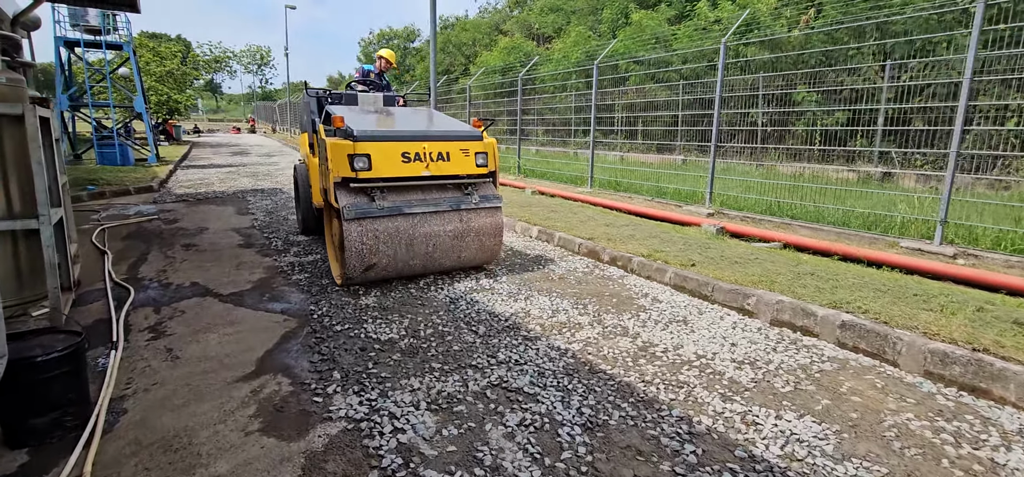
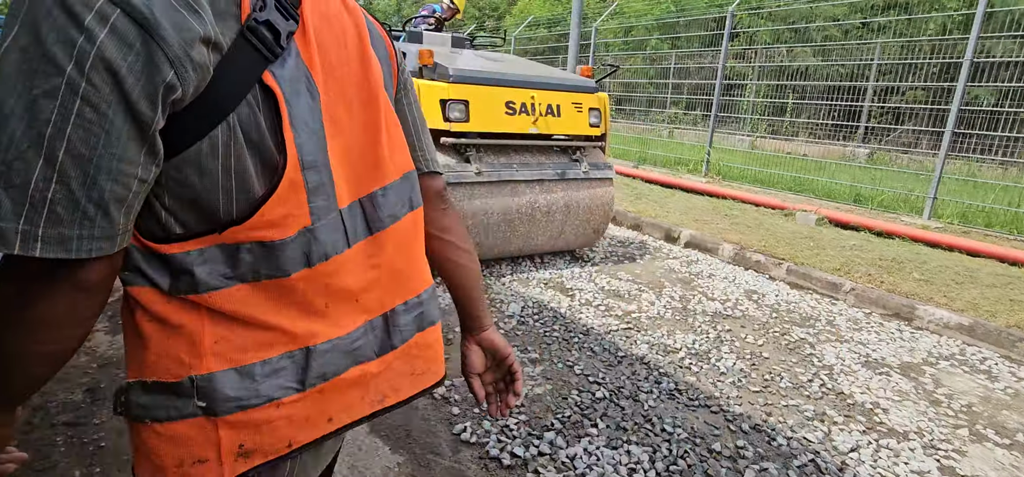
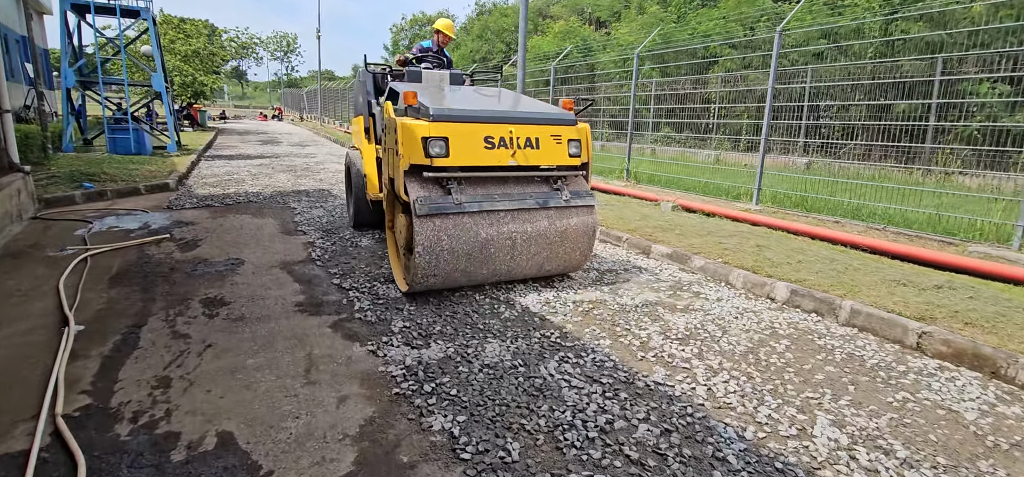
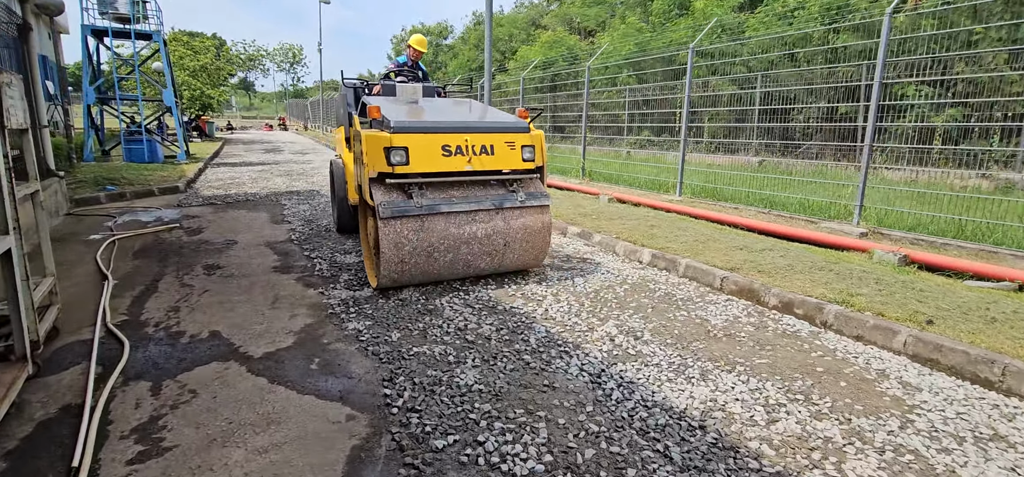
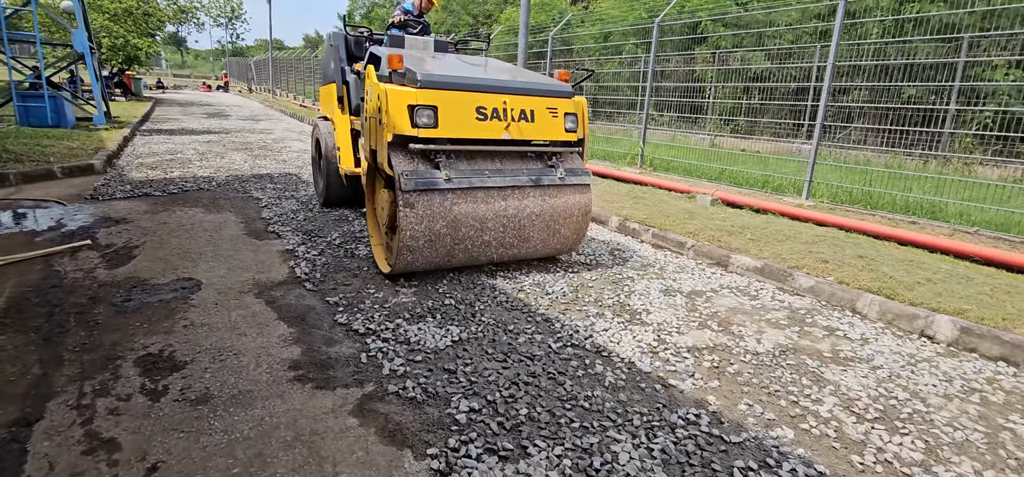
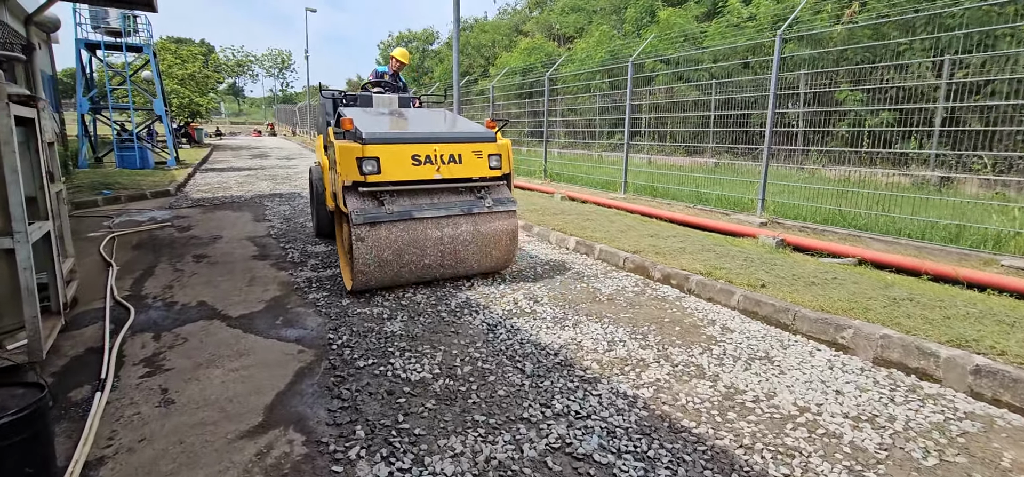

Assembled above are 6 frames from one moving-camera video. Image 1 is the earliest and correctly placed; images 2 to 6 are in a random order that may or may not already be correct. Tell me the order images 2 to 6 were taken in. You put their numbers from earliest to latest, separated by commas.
6, 4, 3, 5, 2
